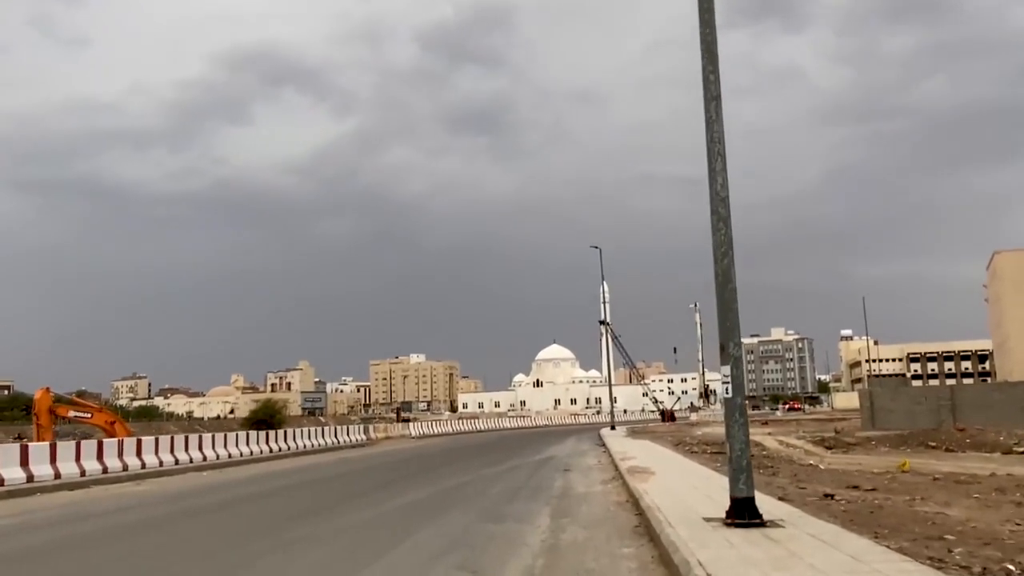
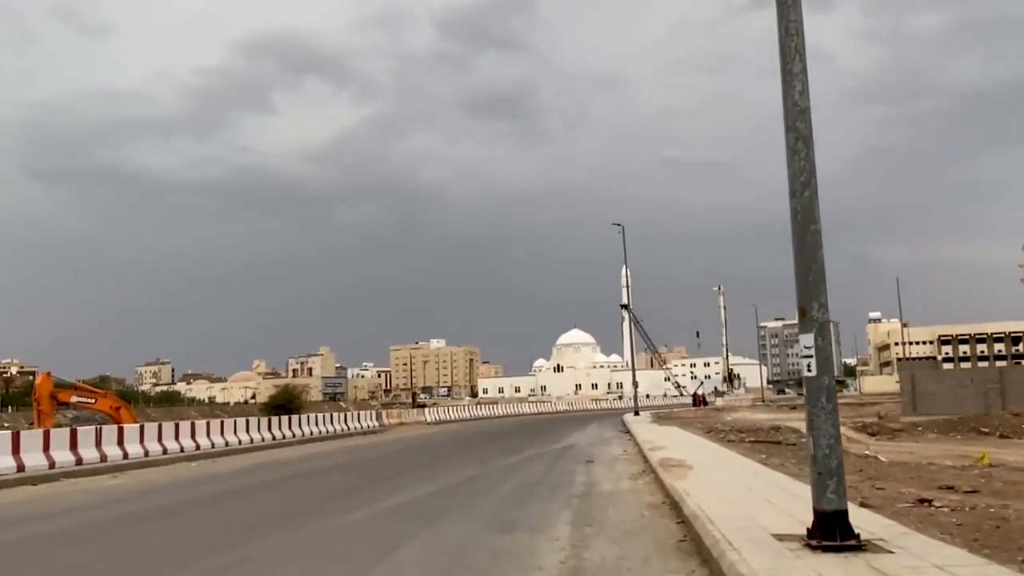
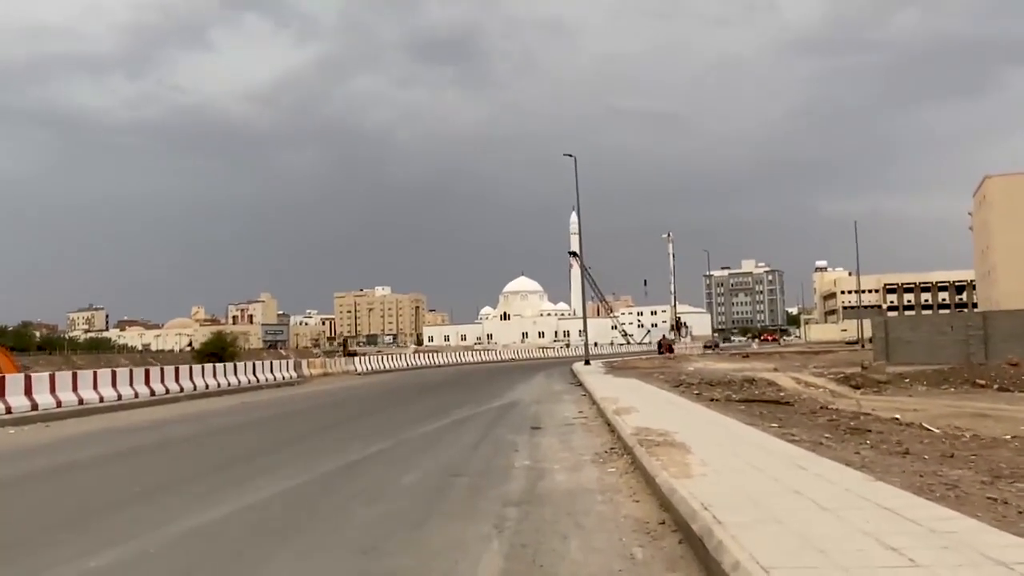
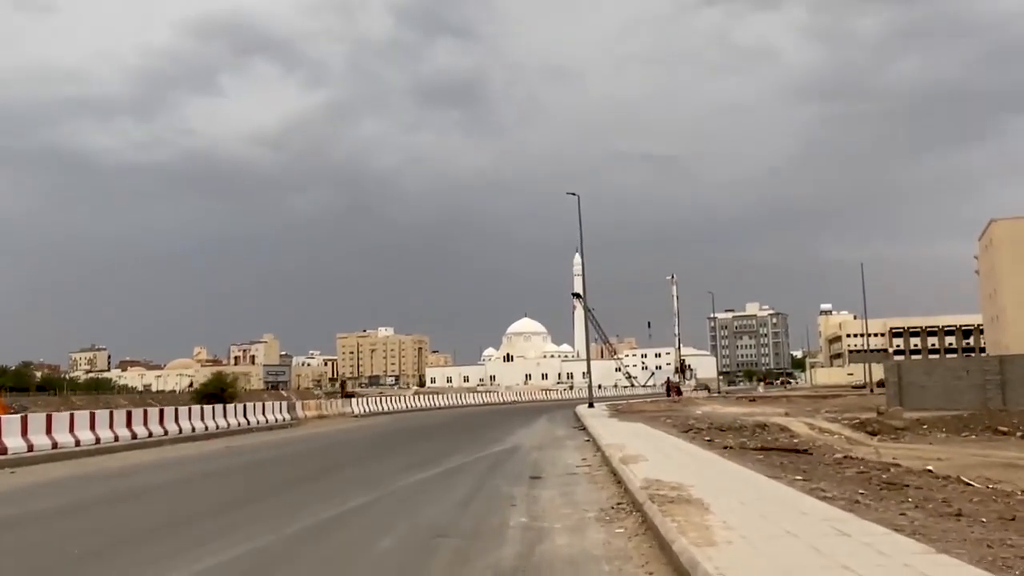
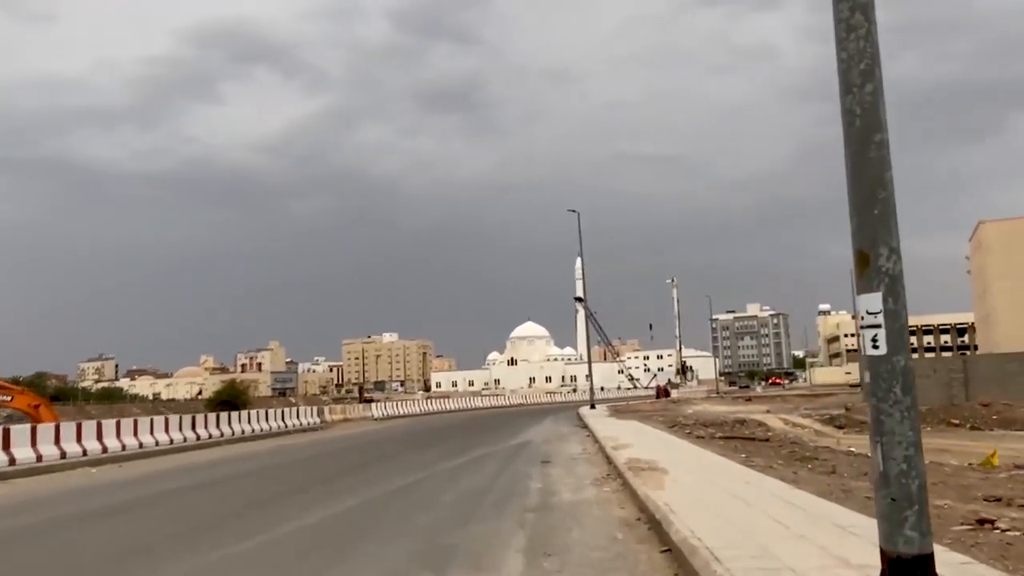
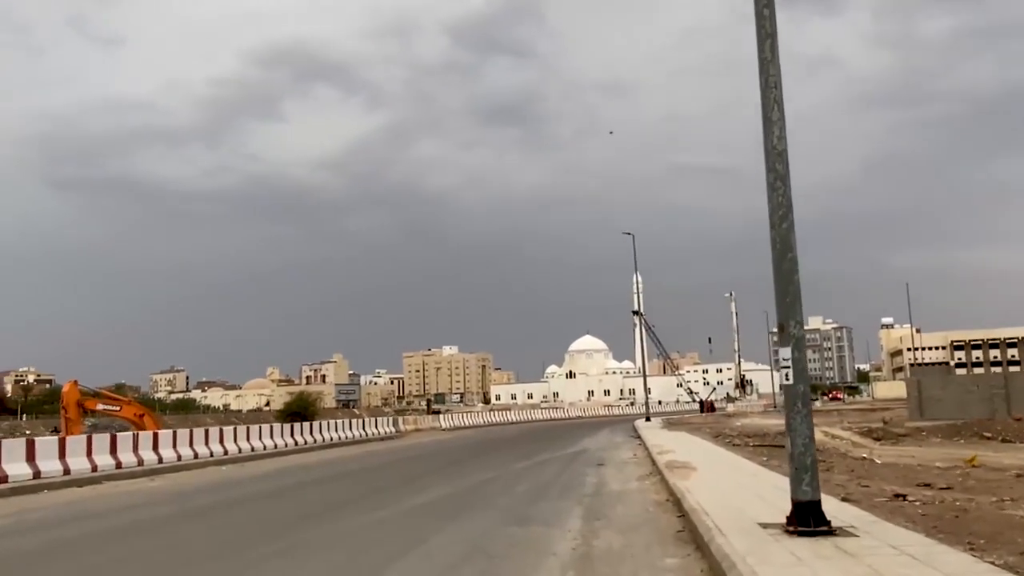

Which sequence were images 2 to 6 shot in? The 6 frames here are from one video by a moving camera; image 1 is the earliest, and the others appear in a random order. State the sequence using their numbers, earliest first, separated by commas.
6, 2, 5, 3, 4
